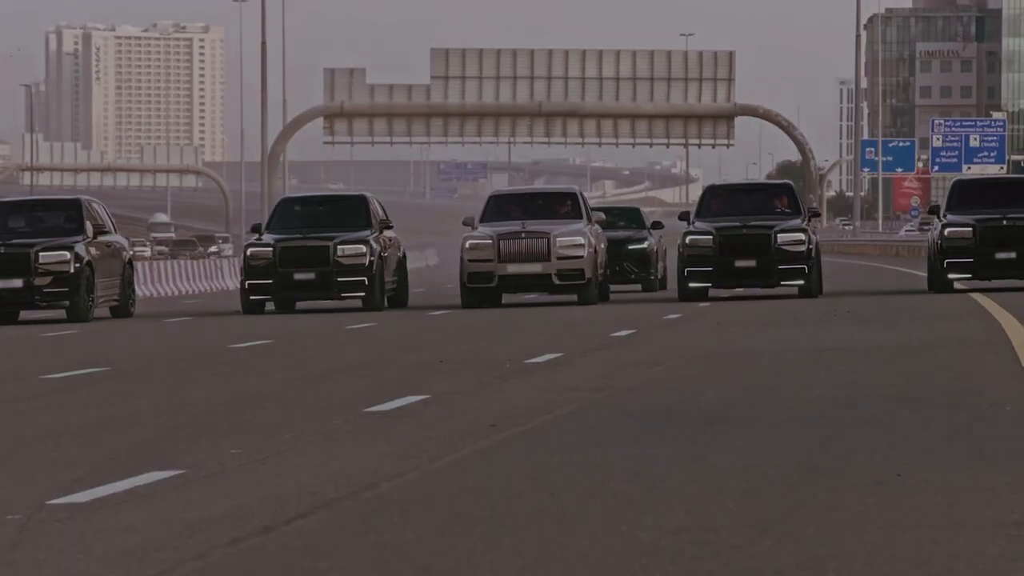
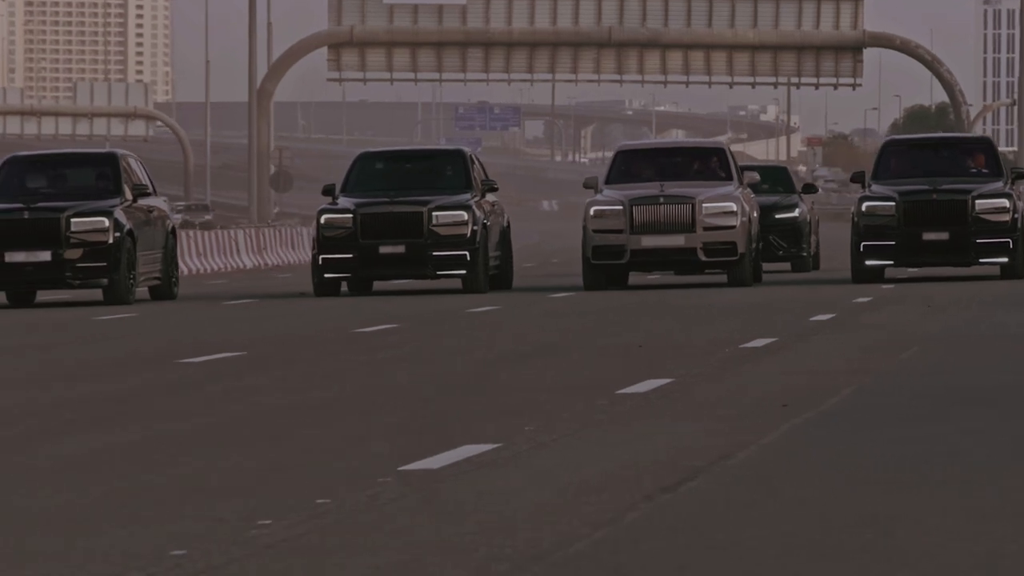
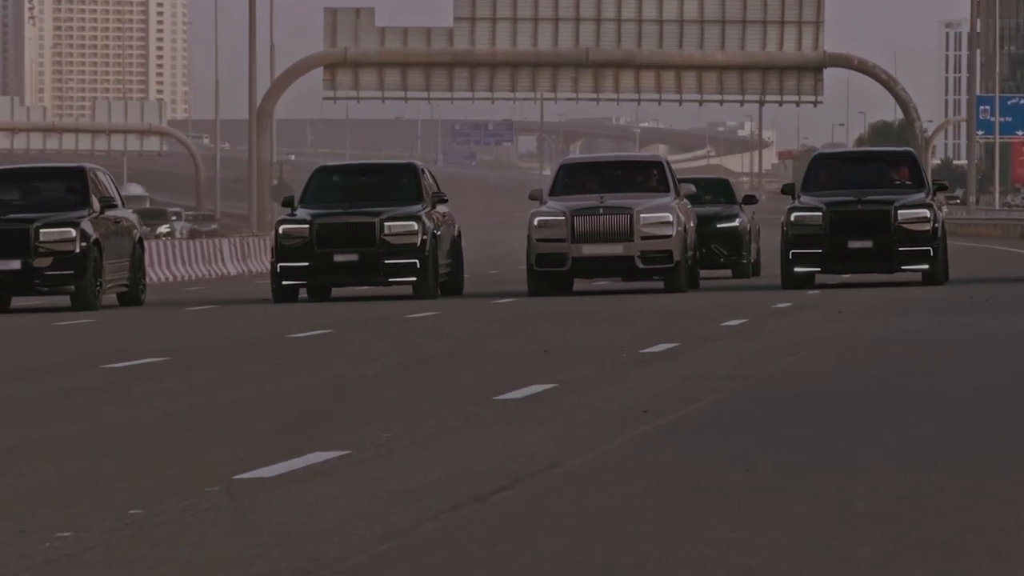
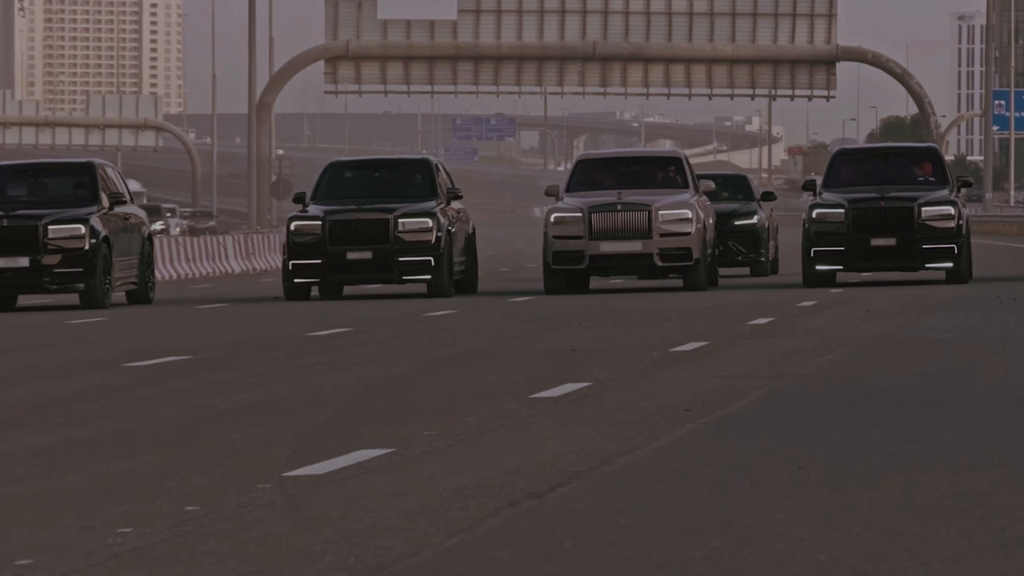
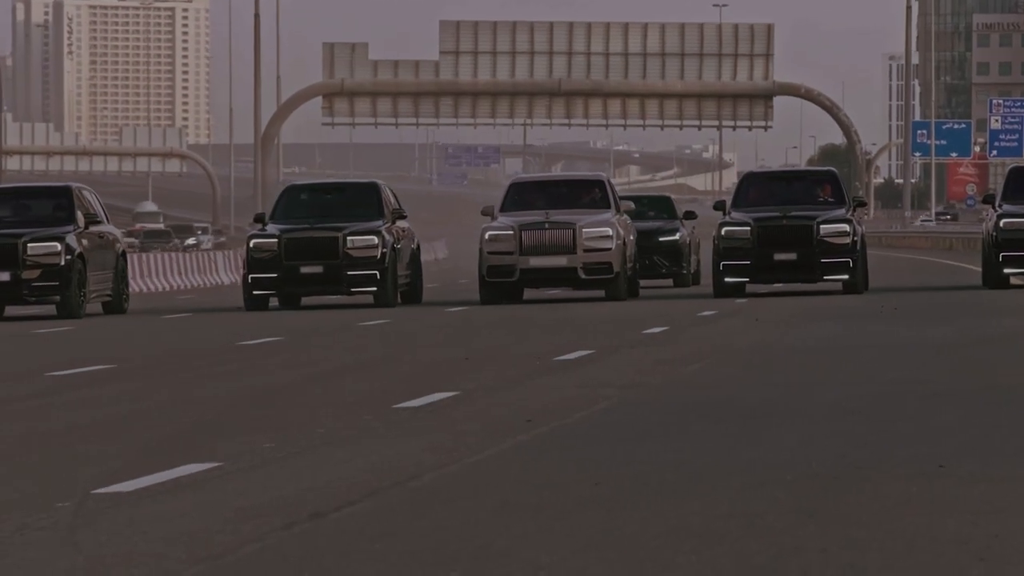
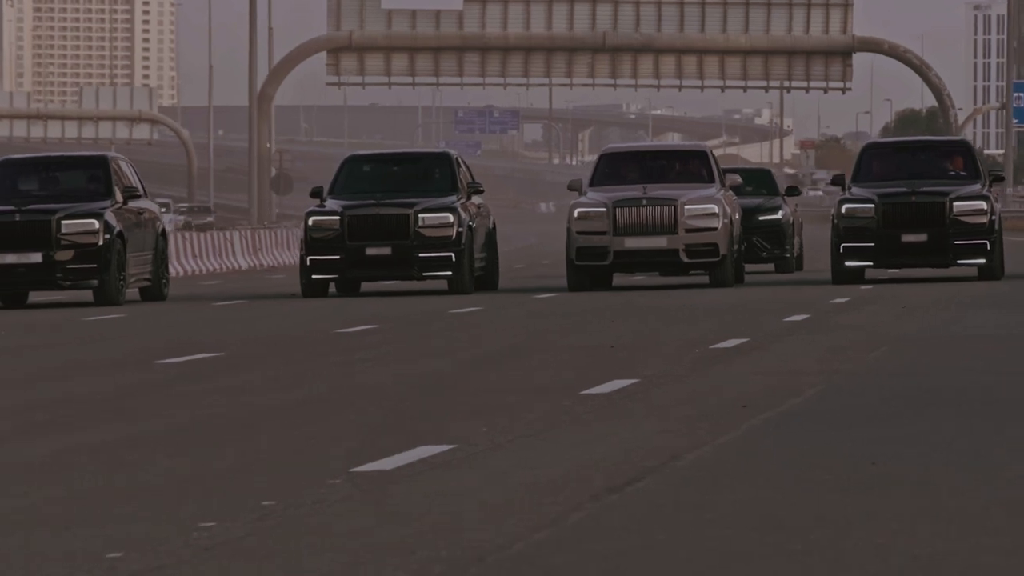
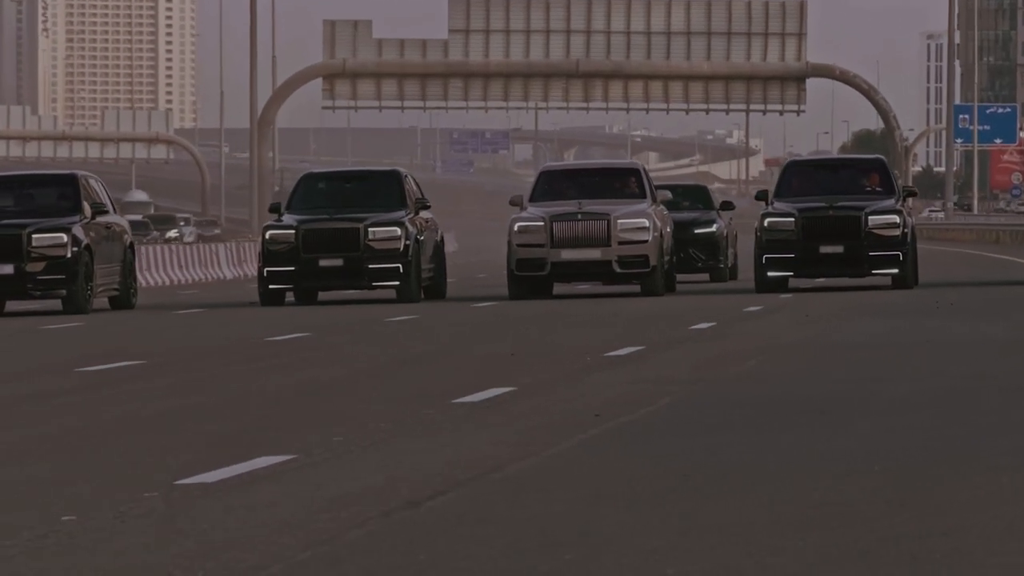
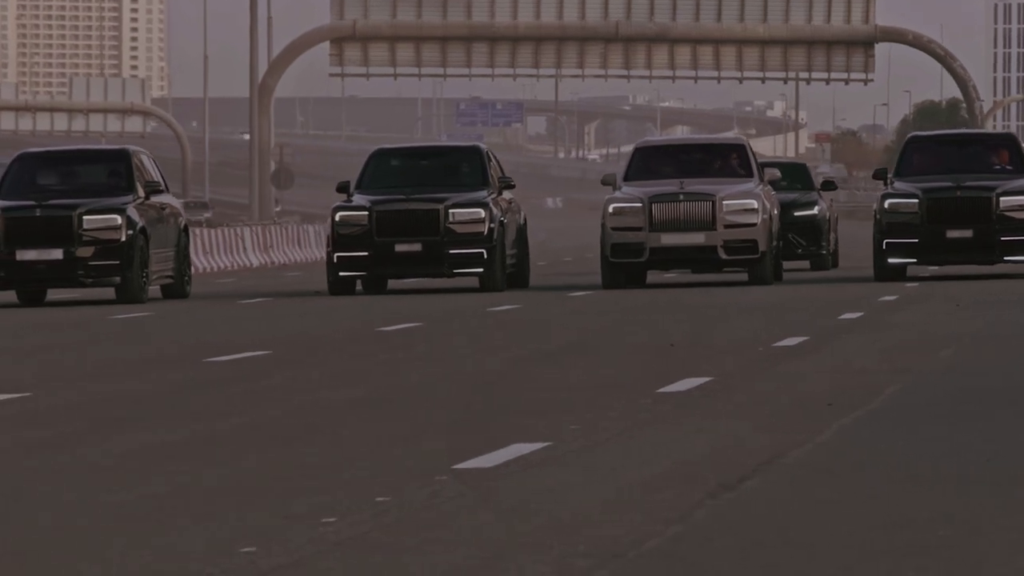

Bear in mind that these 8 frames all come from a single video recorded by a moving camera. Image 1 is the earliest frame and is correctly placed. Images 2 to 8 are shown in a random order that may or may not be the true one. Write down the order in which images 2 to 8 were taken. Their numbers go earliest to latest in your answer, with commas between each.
5, 7, 3, 4, 6, 2, 8
